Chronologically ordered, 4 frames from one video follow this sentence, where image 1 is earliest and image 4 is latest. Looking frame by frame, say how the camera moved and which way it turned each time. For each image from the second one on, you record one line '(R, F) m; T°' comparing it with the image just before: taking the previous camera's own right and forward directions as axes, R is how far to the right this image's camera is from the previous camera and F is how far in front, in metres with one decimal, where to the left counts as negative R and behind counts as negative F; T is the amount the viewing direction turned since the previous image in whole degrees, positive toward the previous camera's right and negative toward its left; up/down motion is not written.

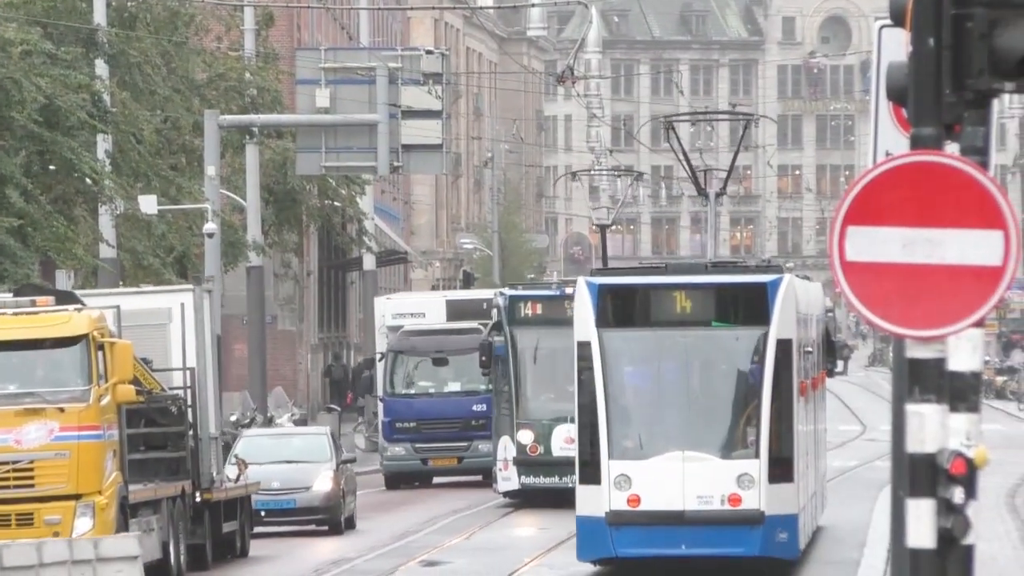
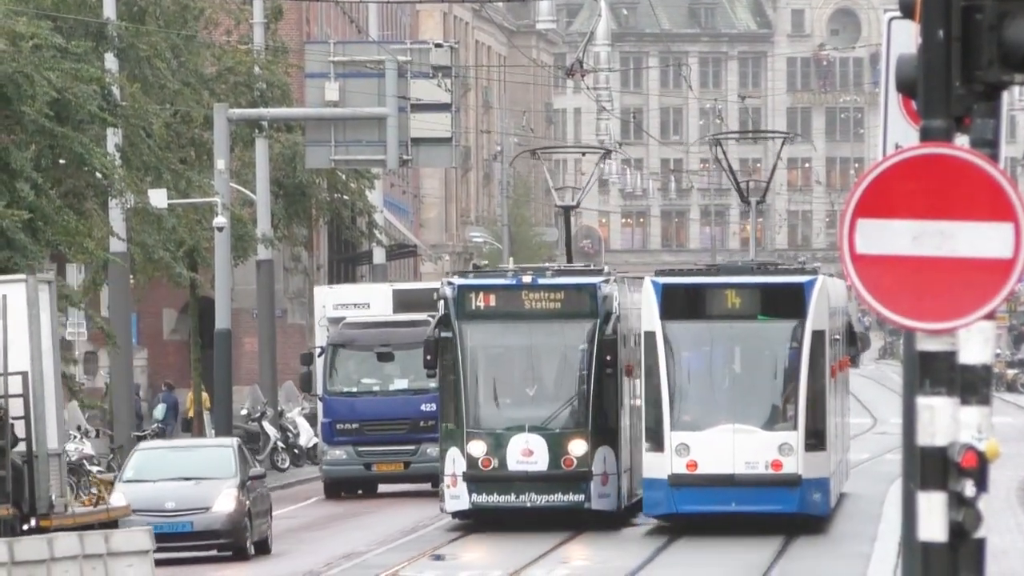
(0.0, 0.0) m; 0°
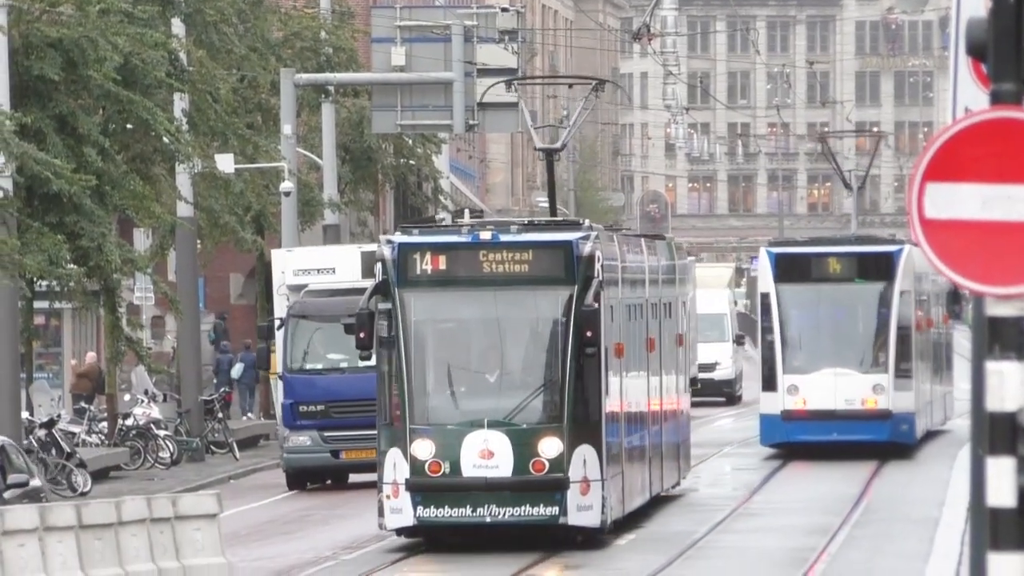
(0.0, 0.0) m; -1°
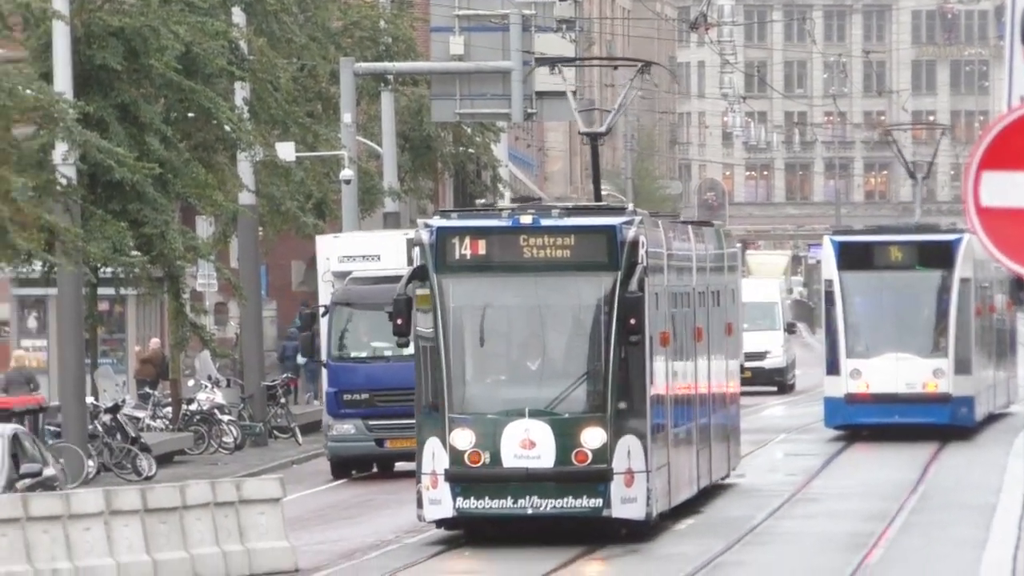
(-0.1, -0.2) m; -1°
